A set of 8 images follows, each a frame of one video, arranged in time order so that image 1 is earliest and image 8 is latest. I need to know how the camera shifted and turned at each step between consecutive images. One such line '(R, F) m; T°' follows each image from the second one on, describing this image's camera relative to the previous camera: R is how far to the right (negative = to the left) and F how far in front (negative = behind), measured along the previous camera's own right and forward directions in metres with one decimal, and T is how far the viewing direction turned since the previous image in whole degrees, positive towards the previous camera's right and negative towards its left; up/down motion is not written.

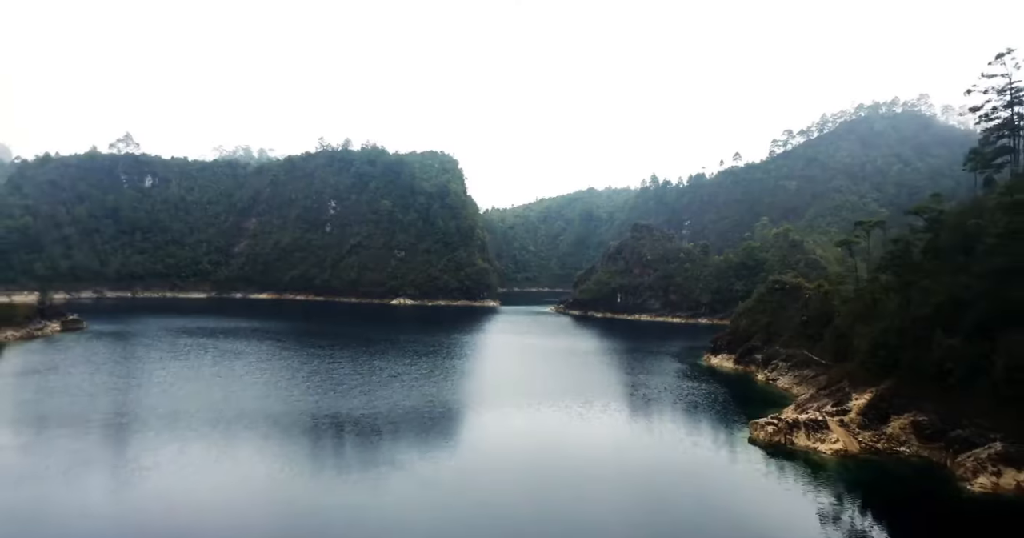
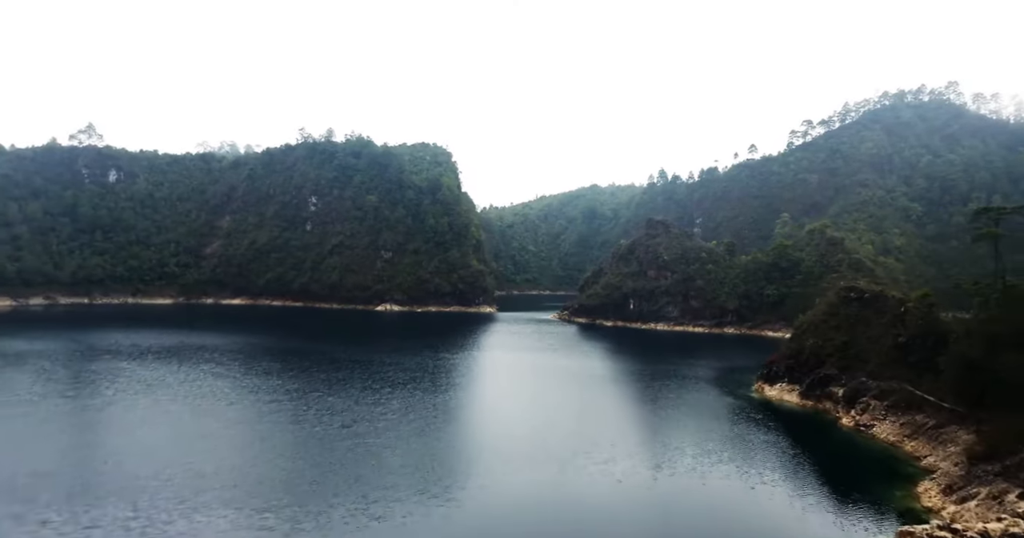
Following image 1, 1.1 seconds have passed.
(+0.2, +15.0) m; 0°
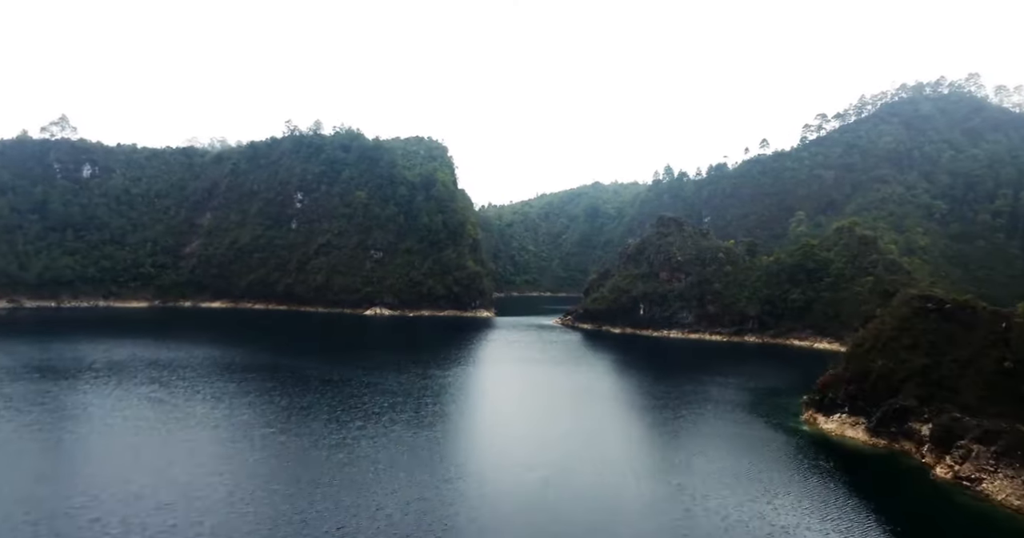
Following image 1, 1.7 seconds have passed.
(+0.1, +9.5) m; 0°
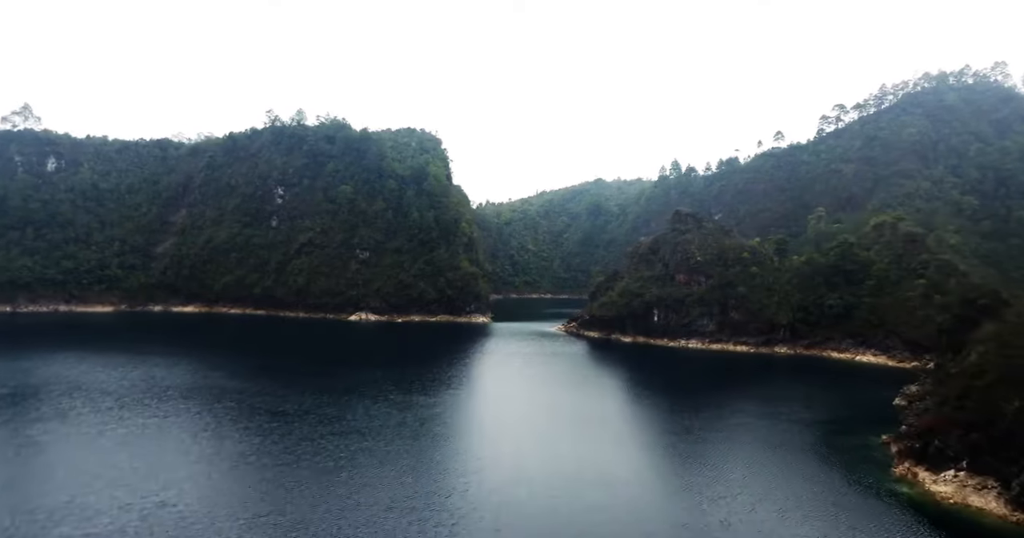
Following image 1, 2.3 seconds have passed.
(+0.1, +11.1) m; 0°
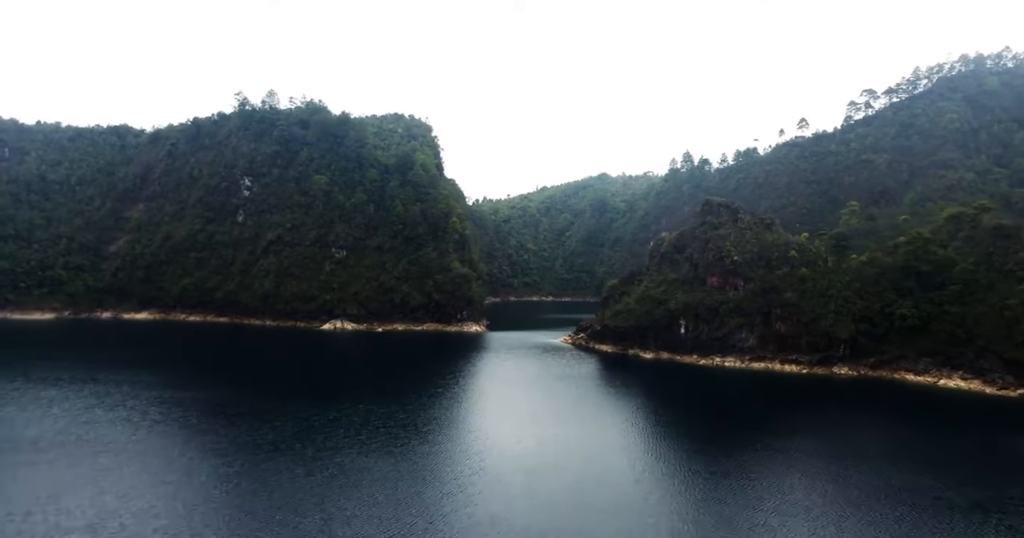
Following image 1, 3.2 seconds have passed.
(+0.3, +15.4) m; 0°
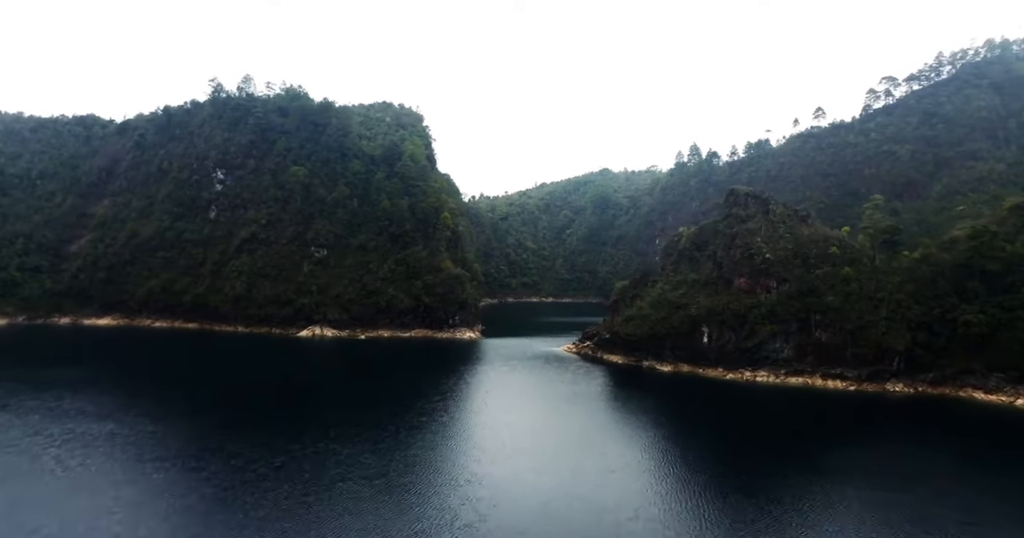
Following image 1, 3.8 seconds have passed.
(+0.2, +9.8) m; 0°
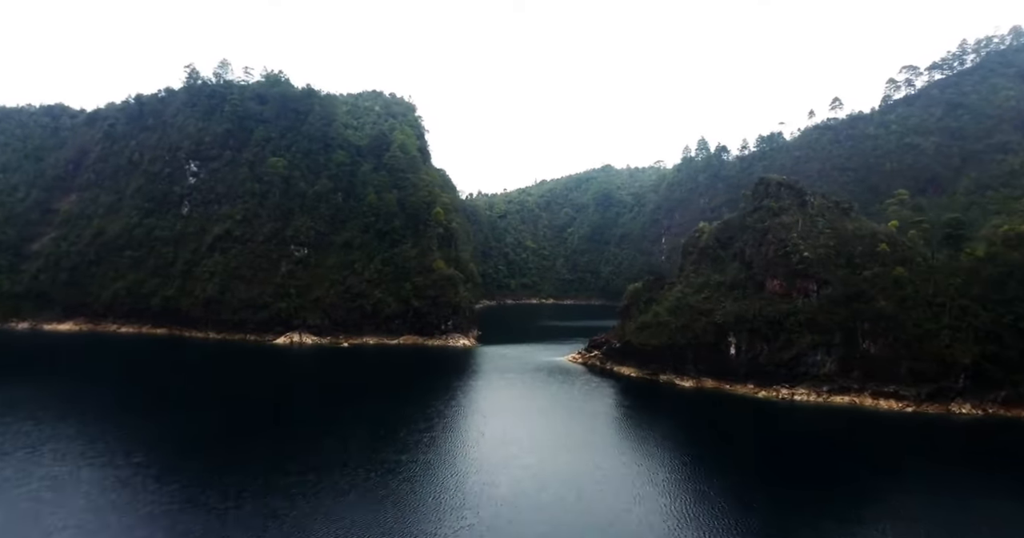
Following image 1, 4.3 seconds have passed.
(+0.1, +8.5) m; 0°
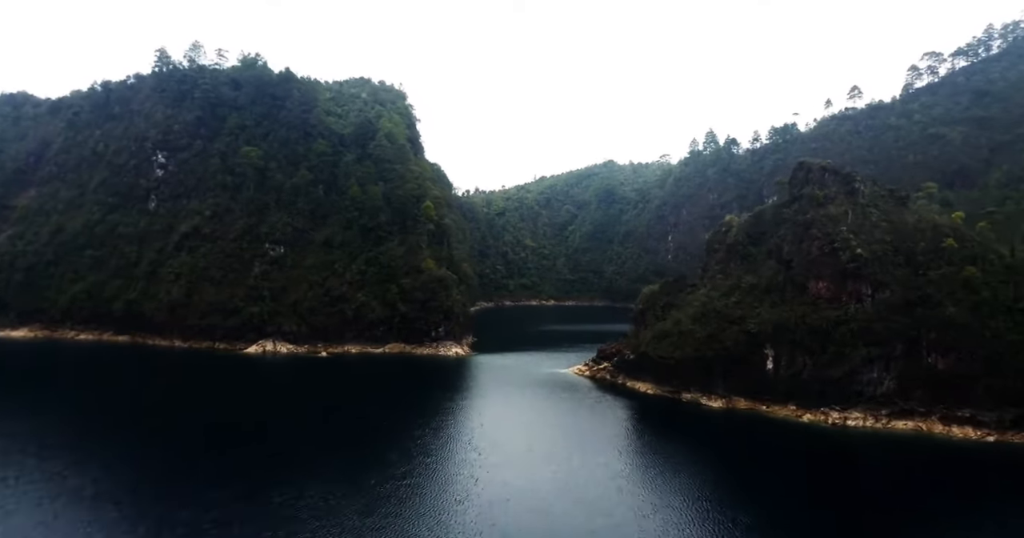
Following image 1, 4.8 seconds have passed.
(+0.2, +8.5) m; 0°
